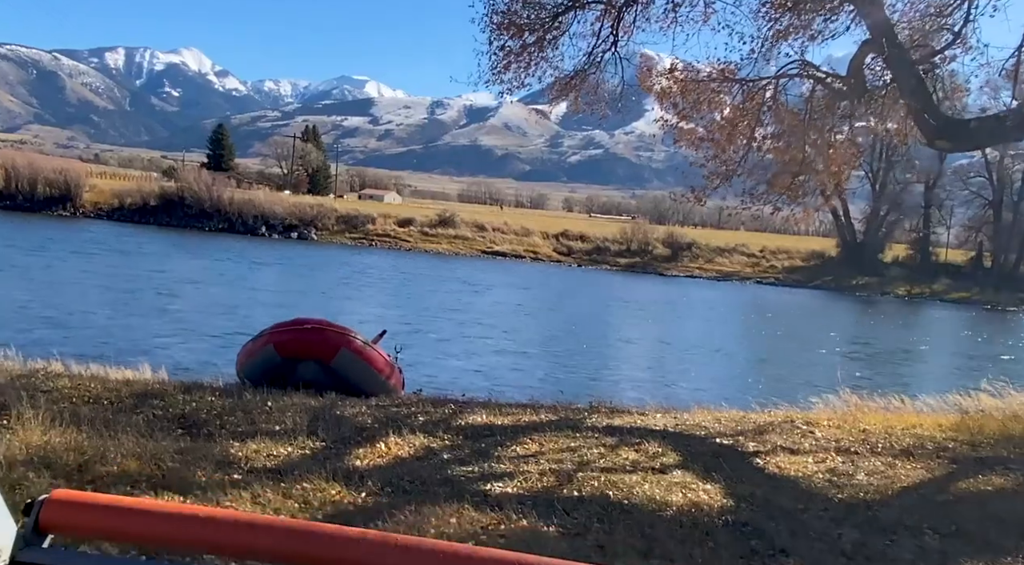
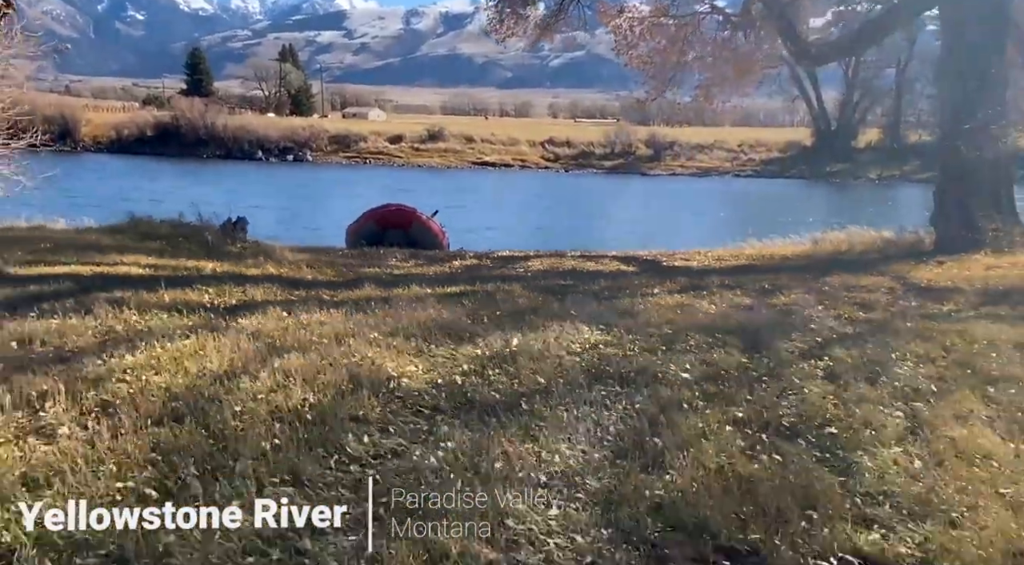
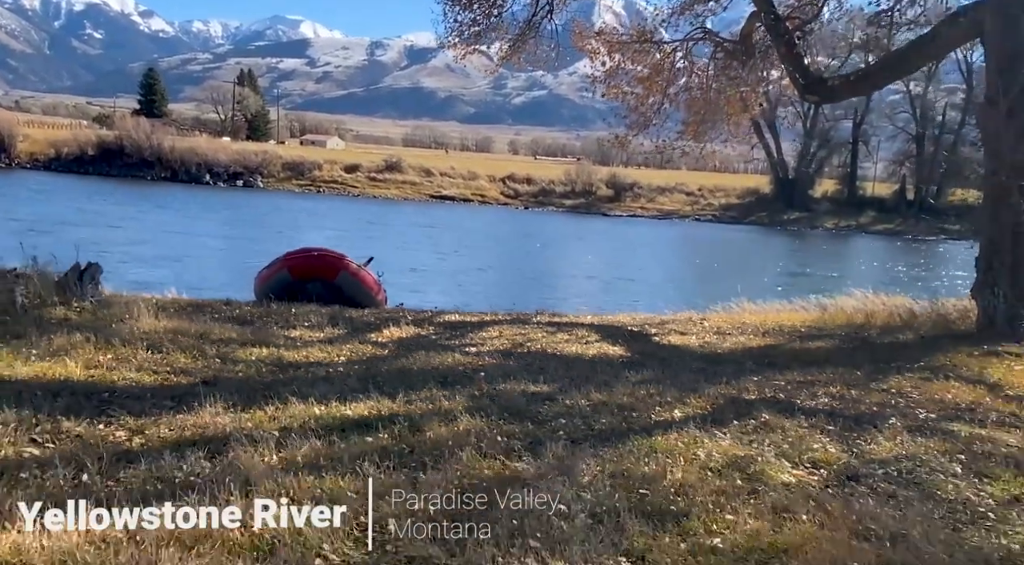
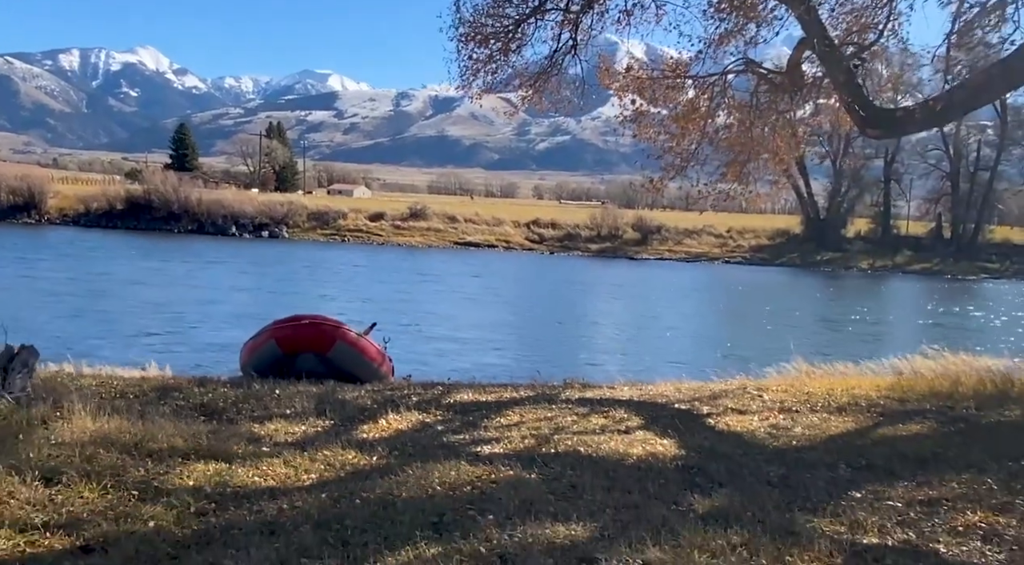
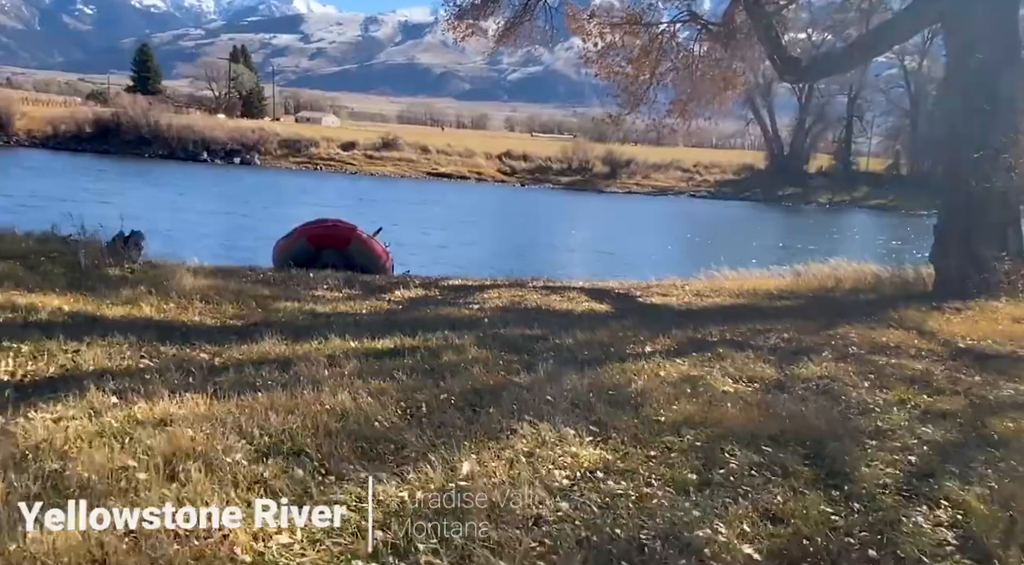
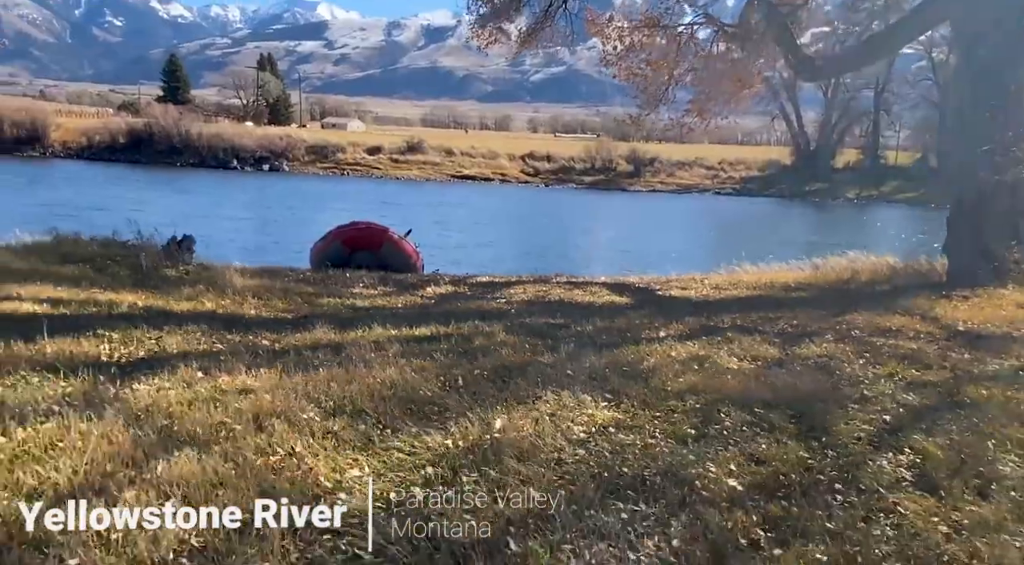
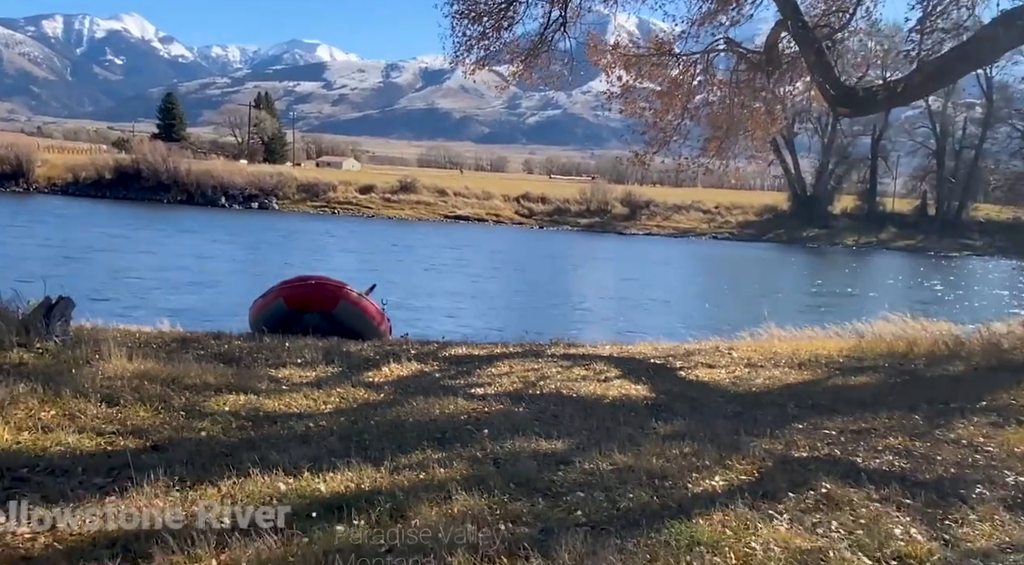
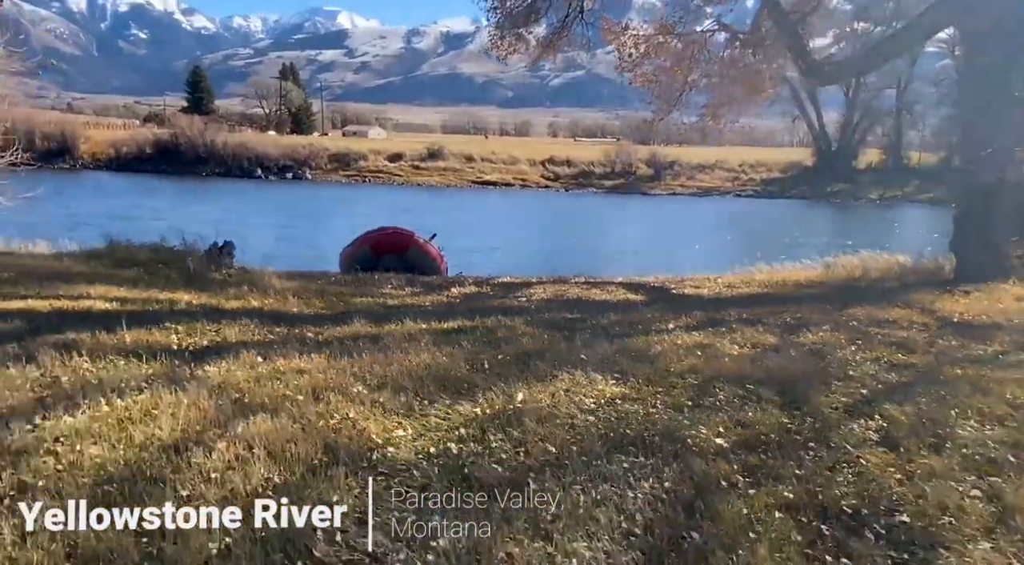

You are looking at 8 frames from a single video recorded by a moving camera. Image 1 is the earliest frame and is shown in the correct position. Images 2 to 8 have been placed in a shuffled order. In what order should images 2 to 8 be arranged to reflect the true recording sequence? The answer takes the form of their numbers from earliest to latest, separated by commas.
4, 7, 3, 5, 6, 8, 2
